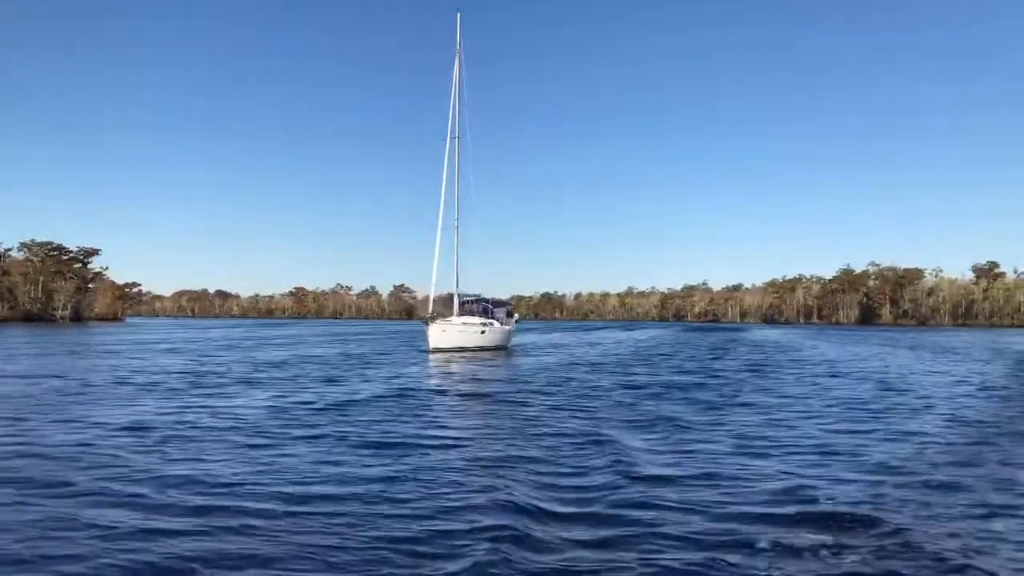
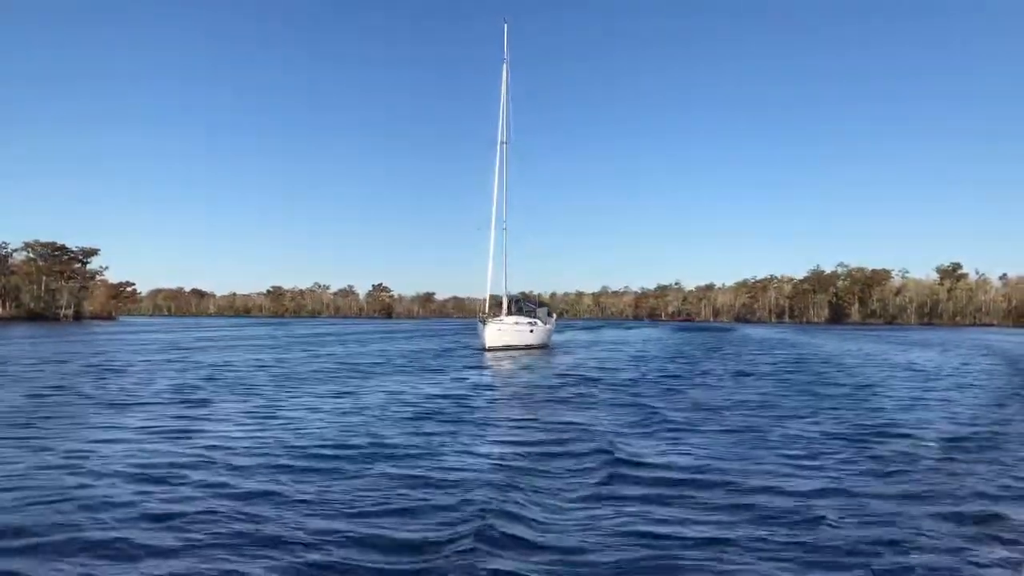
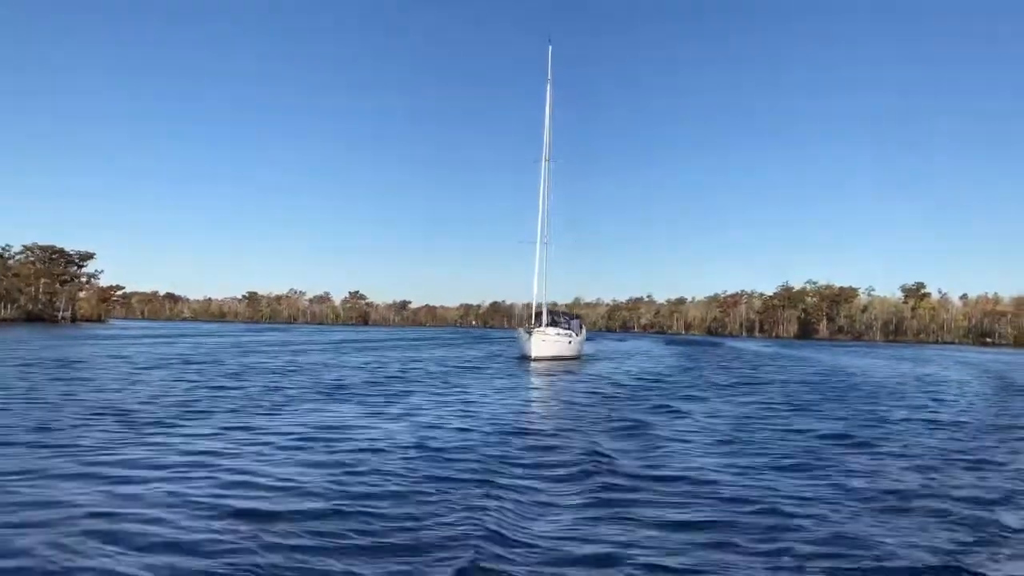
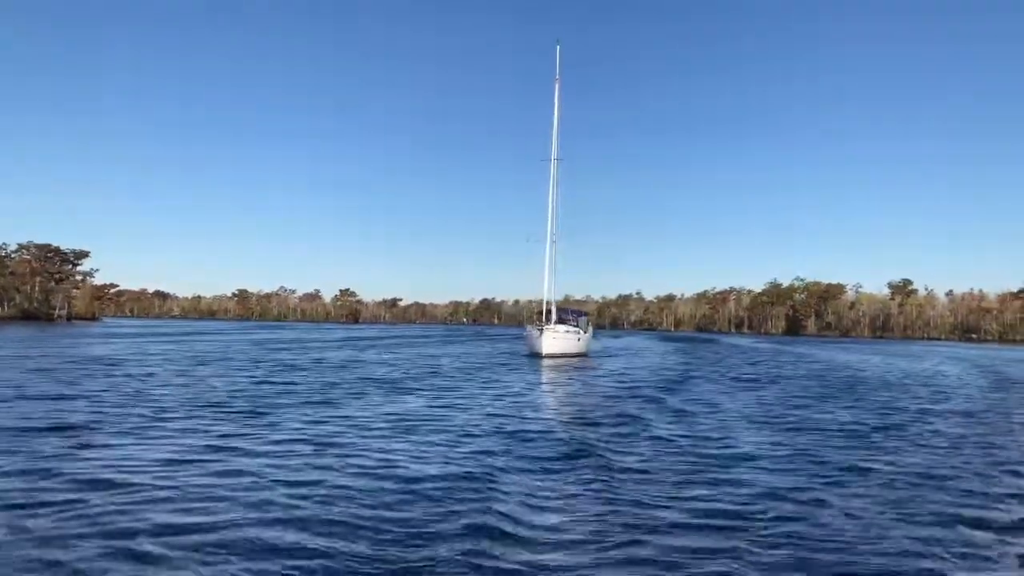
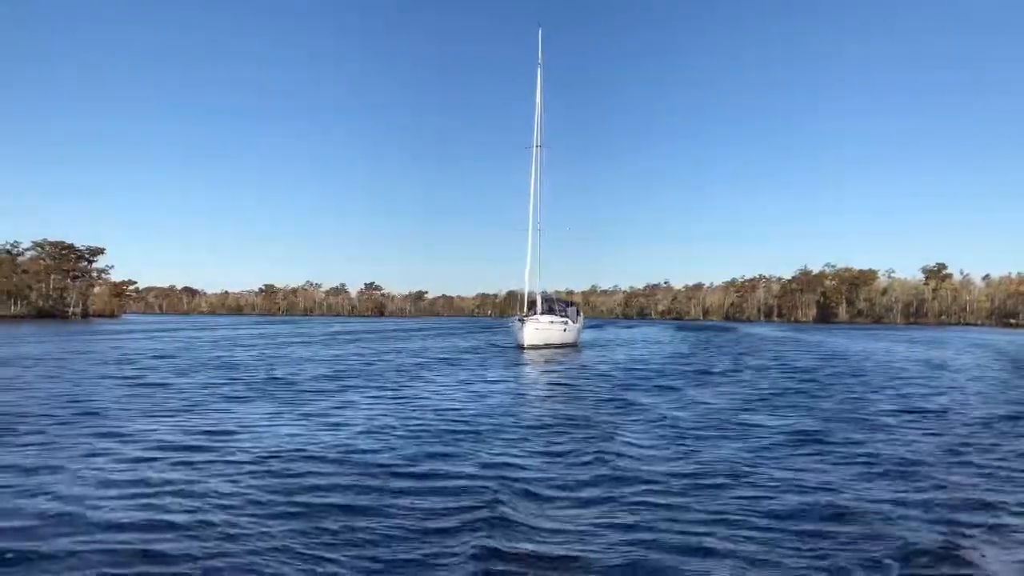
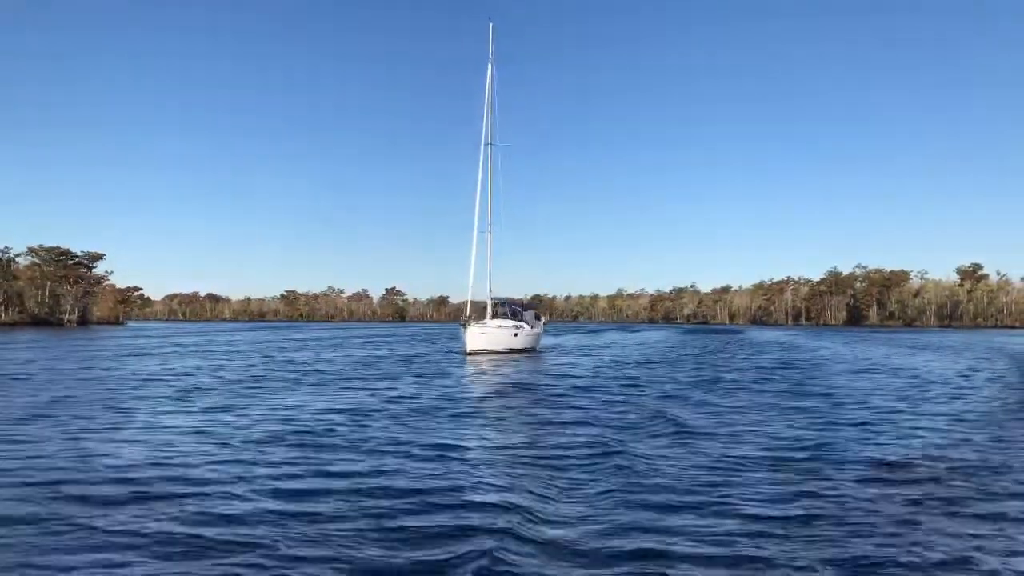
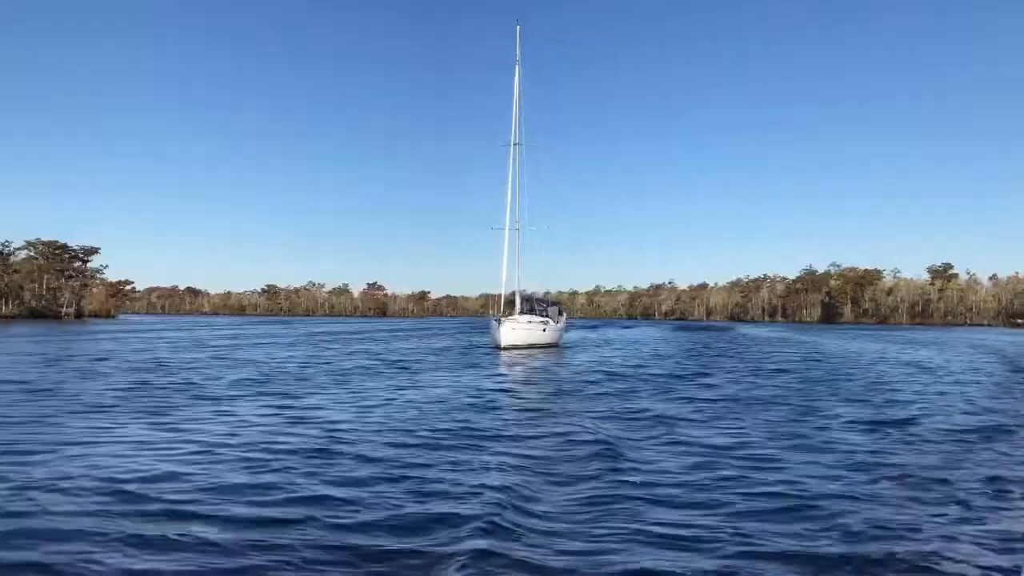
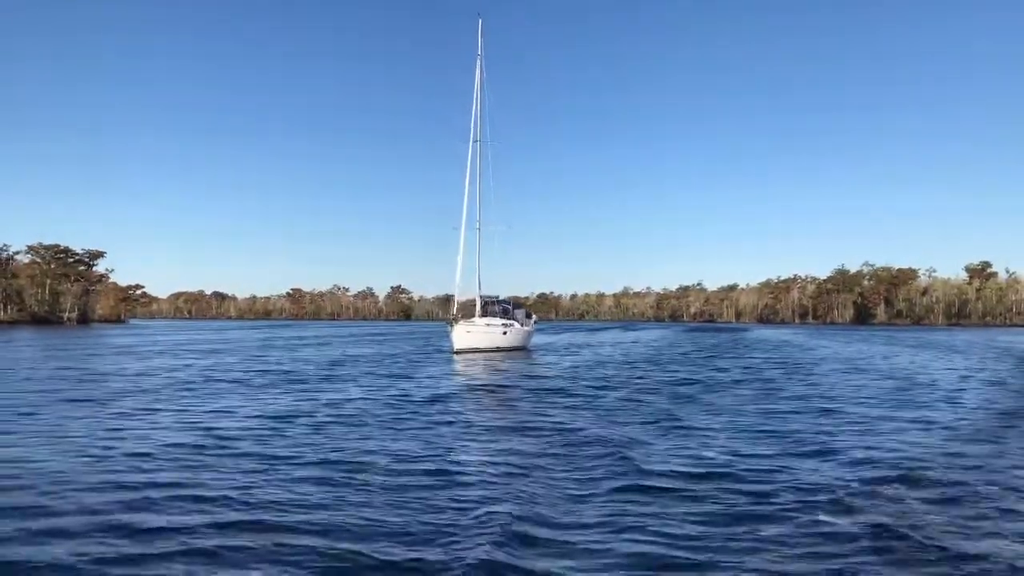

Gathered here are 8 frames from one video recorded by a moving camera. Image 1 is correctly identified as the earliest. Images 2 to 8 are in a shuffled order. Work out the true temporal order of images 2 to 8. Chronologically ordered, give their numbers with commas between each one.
8, 6, 2, 7, 5, 3, 4
